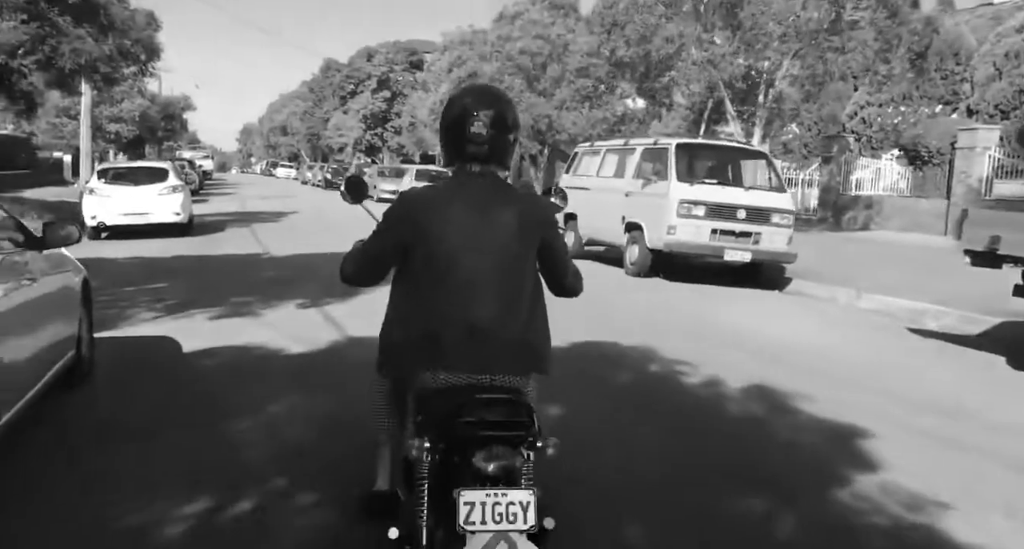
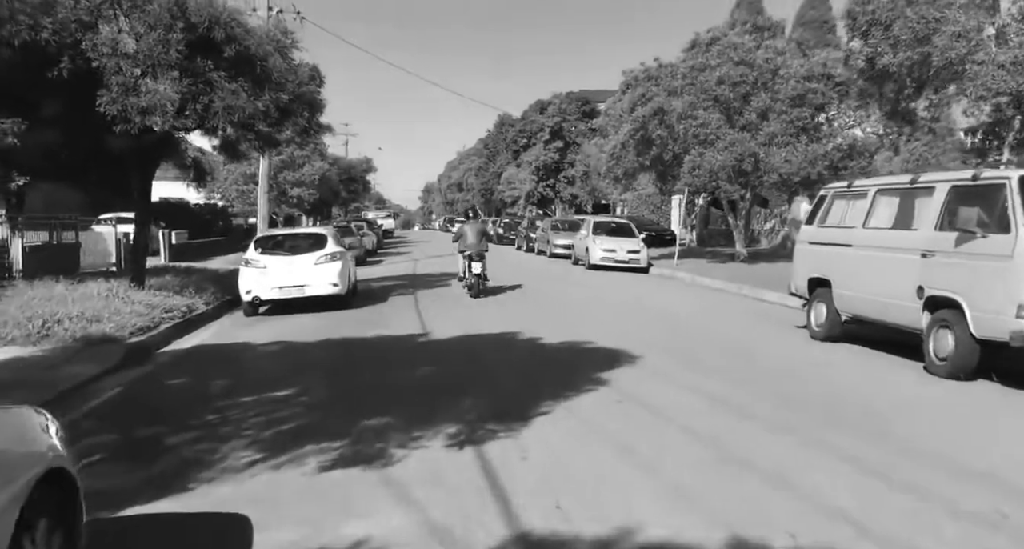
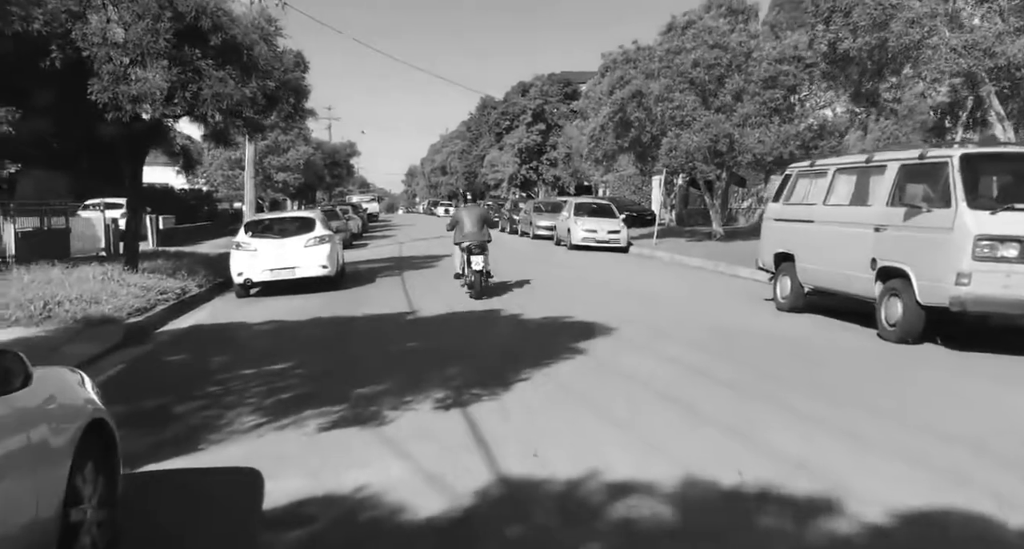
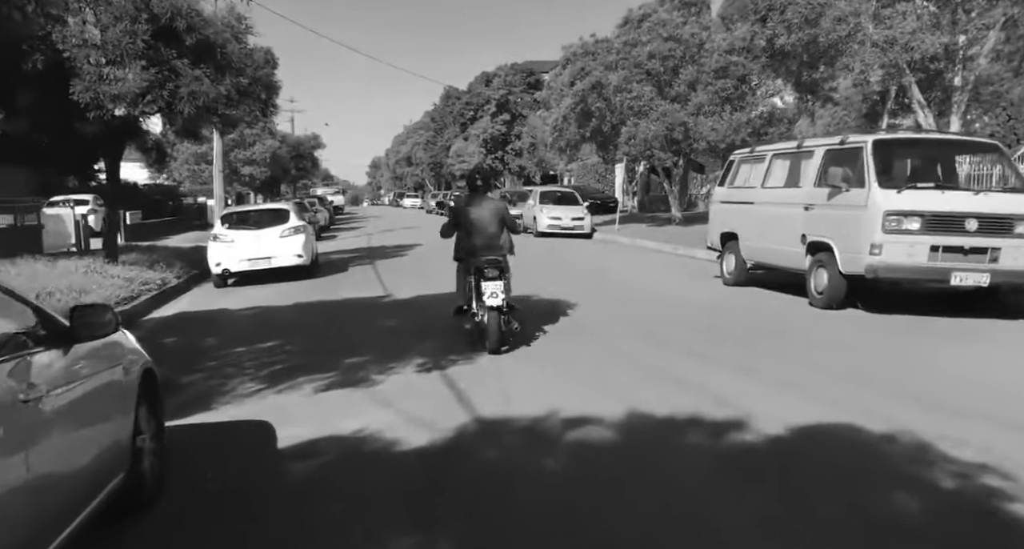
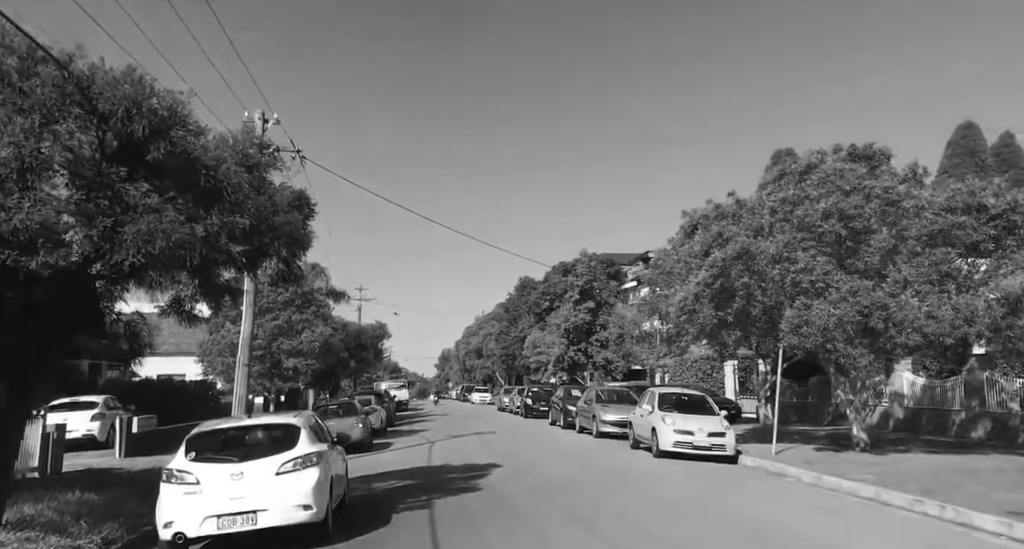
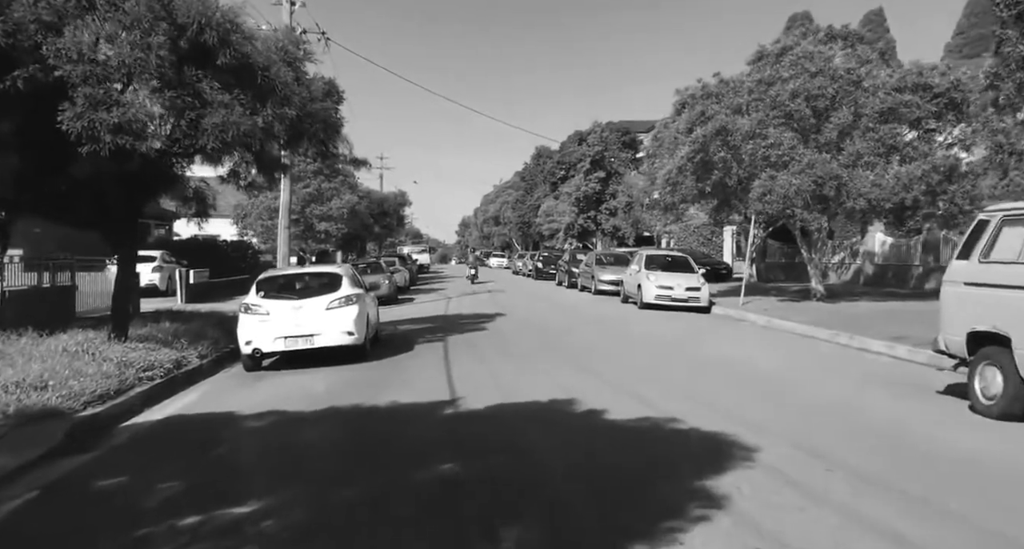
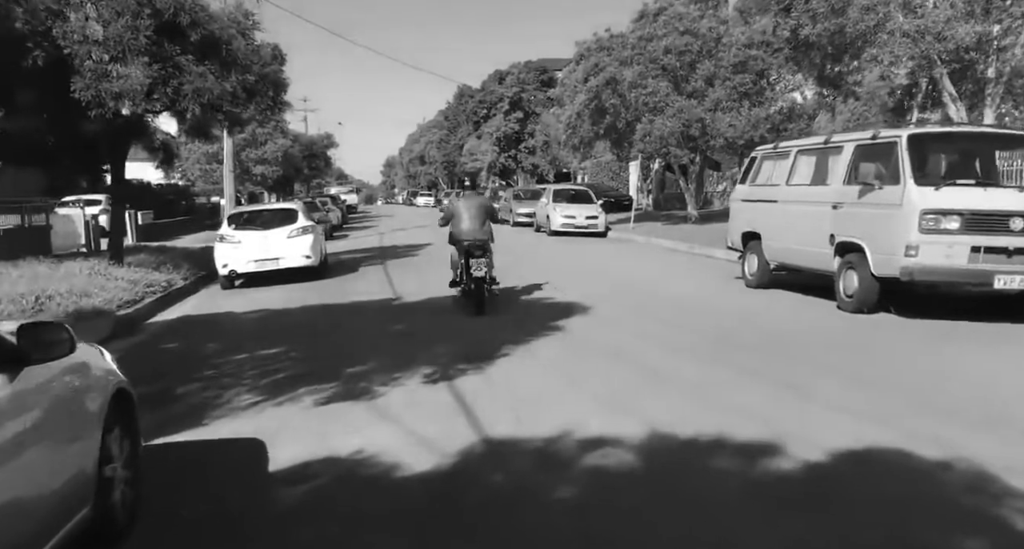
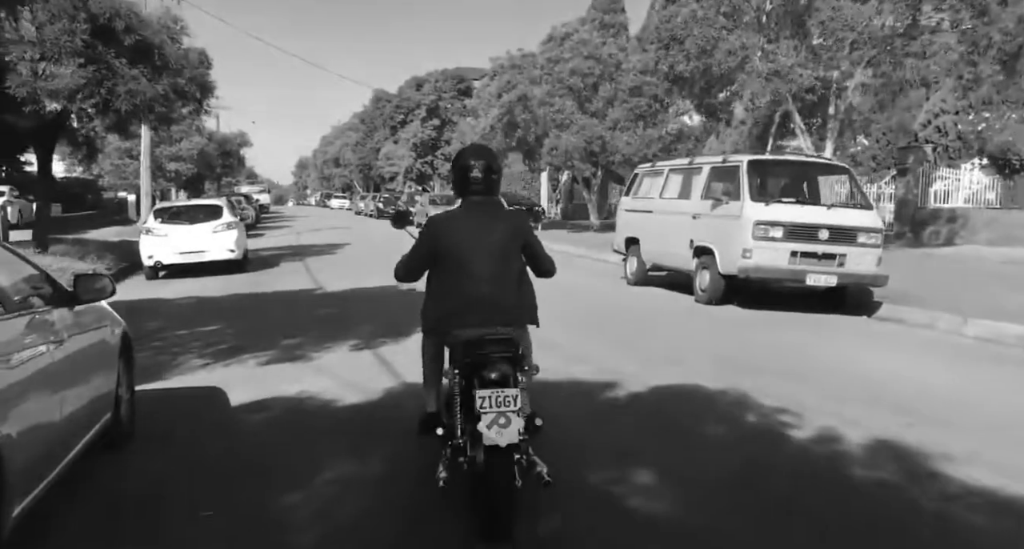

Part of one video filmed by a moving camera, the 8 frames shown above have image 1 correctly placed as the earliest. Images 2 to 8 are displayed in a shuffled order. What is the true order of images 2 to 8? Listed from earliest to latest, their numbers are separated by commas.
8, 4, 7, 3, 2, 6, 5
